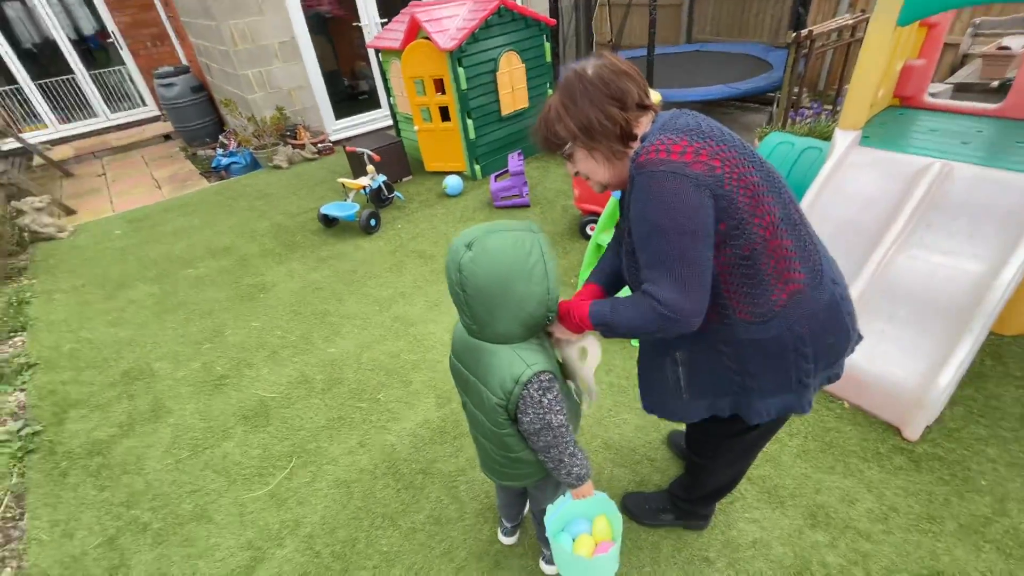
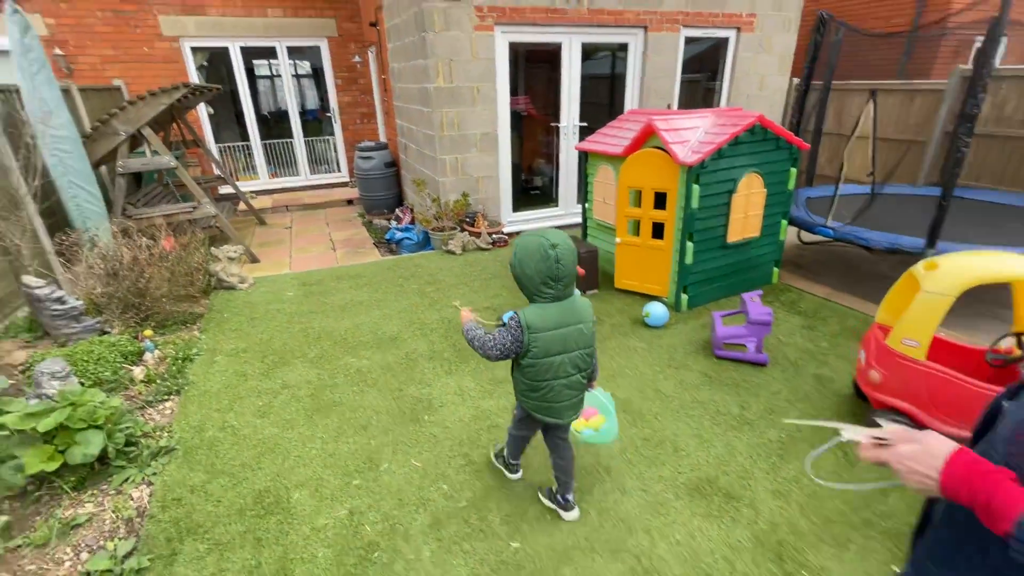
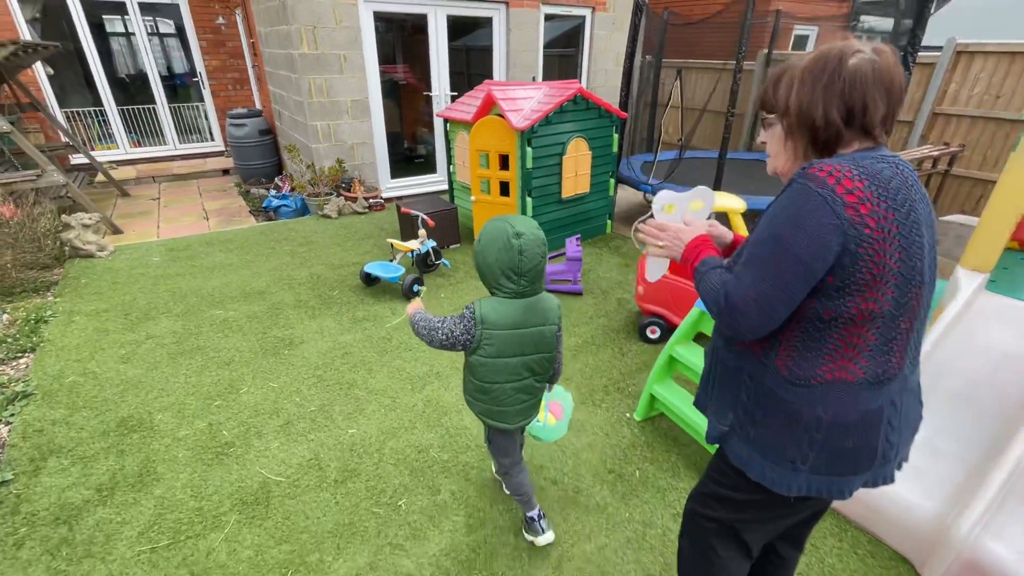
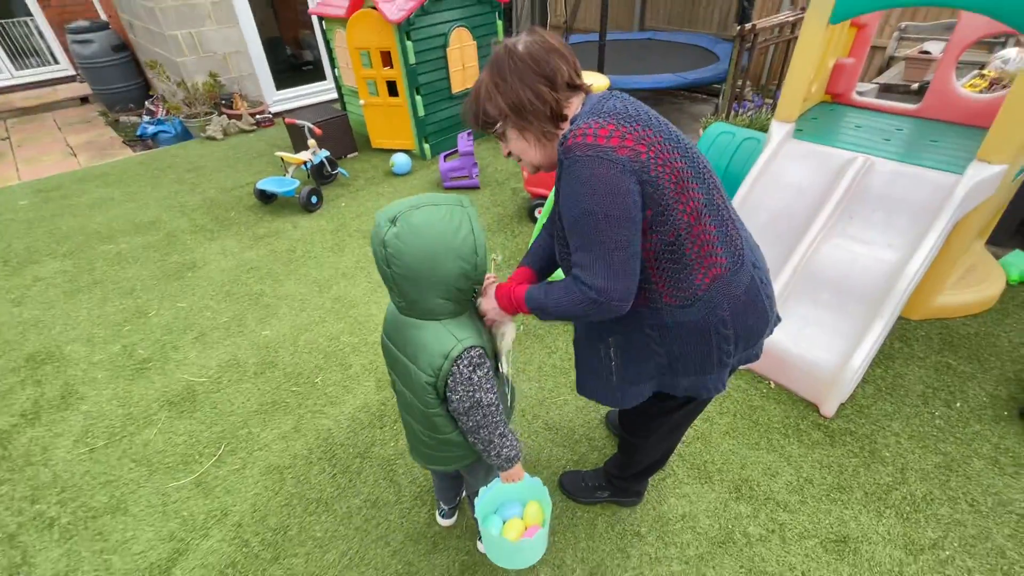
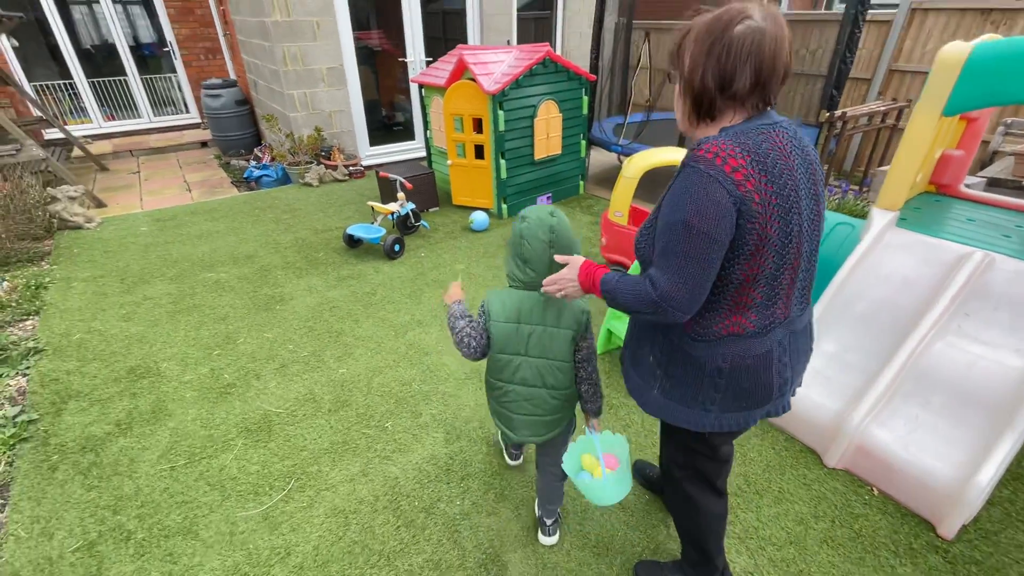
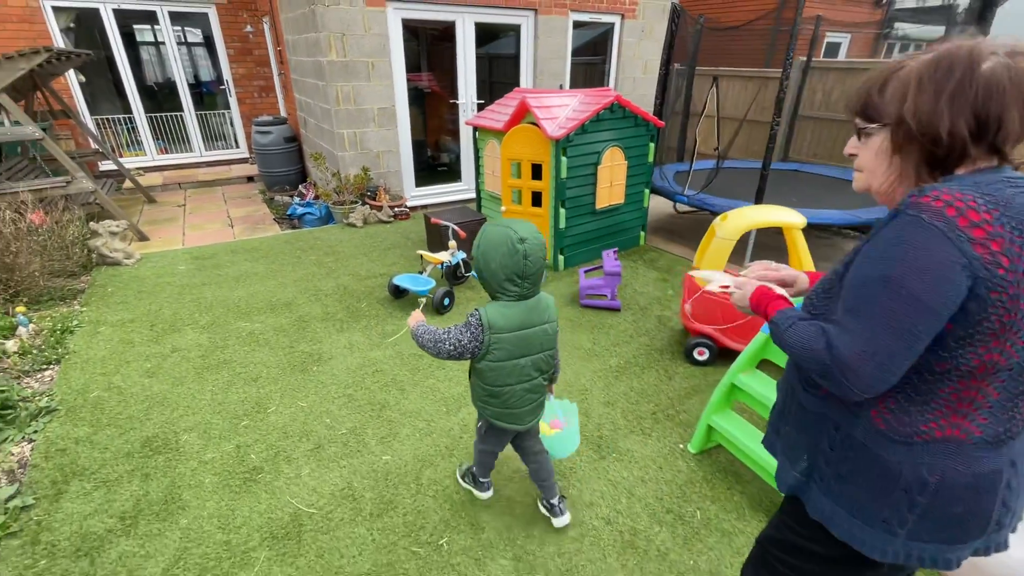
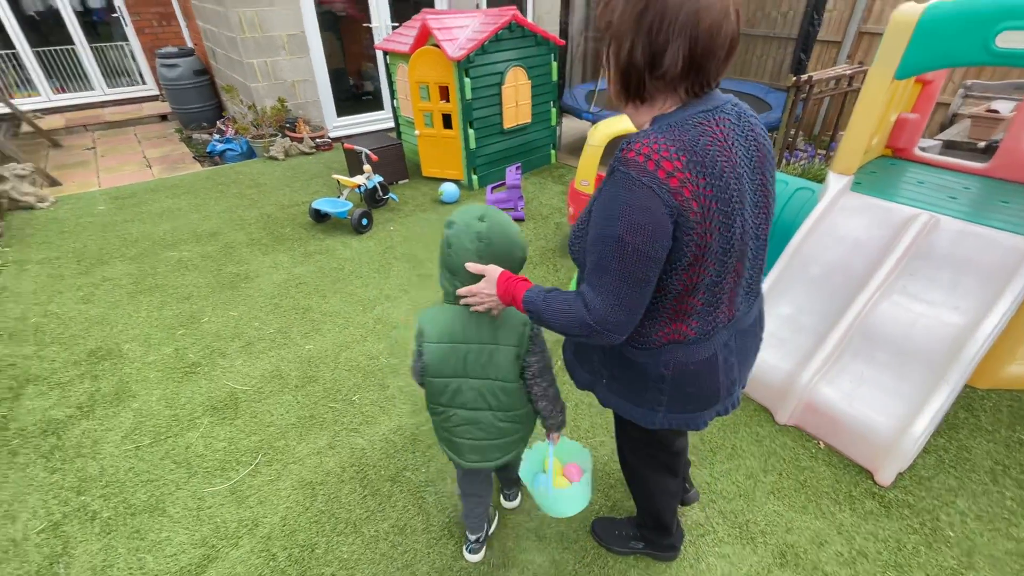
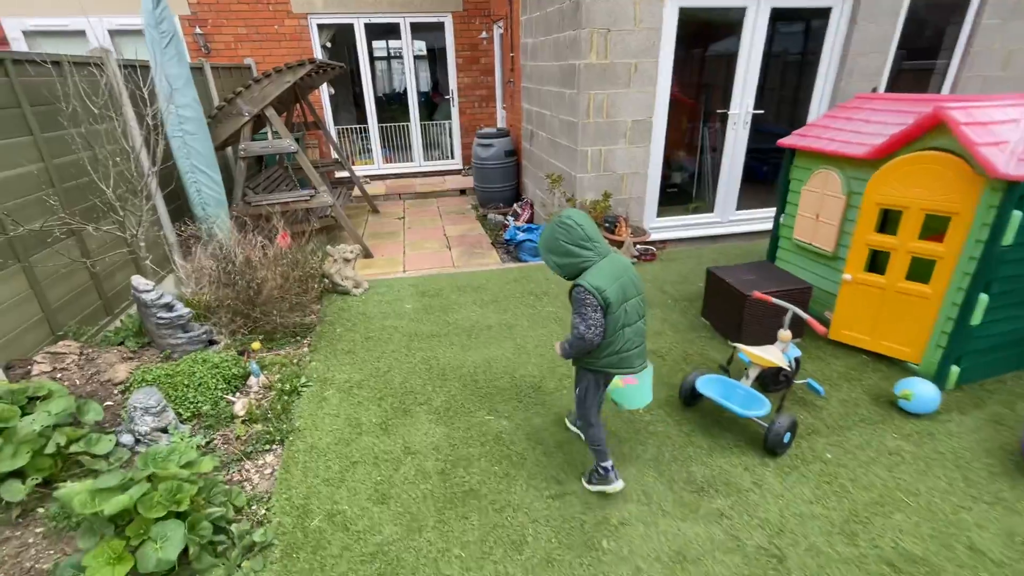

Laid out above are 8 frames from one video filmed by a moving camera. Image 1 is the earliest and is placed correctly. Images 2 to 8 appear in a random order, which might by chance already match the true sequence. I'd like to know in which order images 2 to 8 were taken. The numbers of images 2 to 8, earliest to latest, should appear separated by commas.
4, 7, 5, 3, 6, 2, 8
